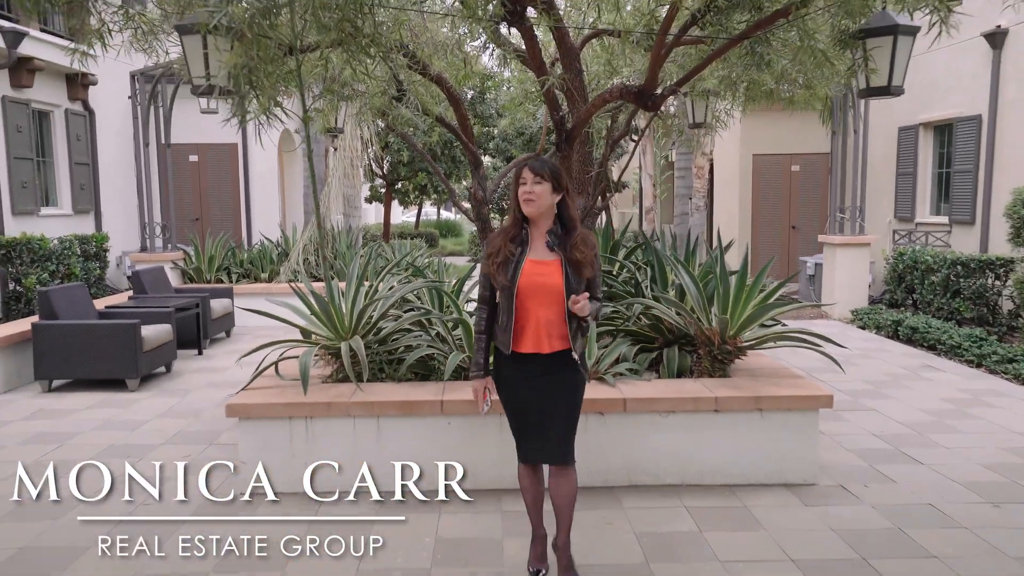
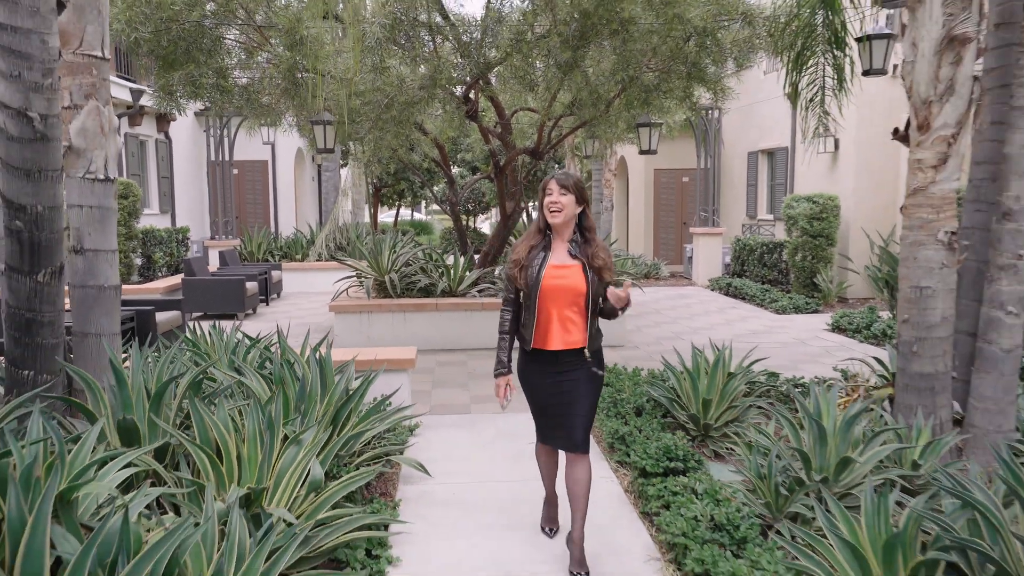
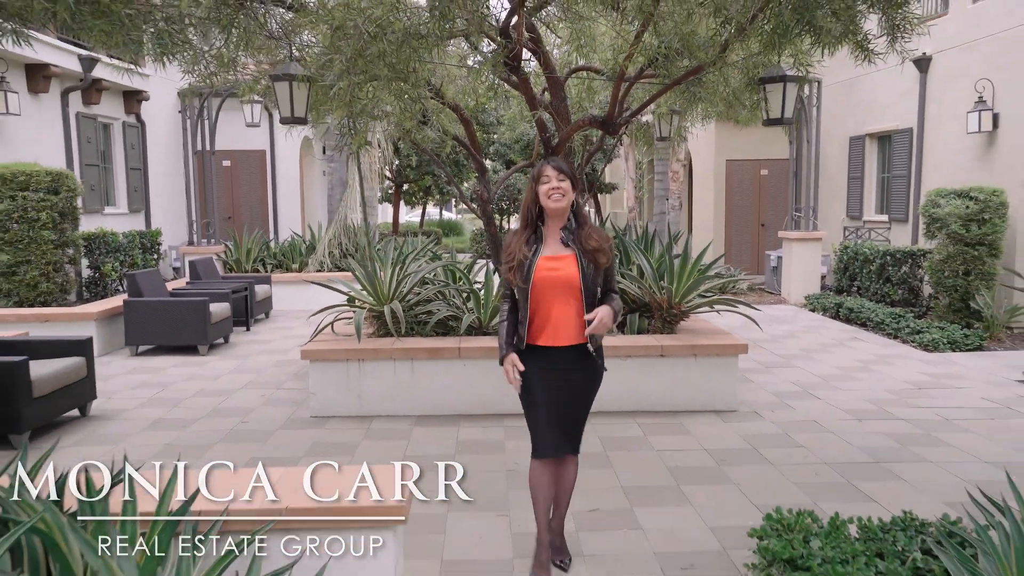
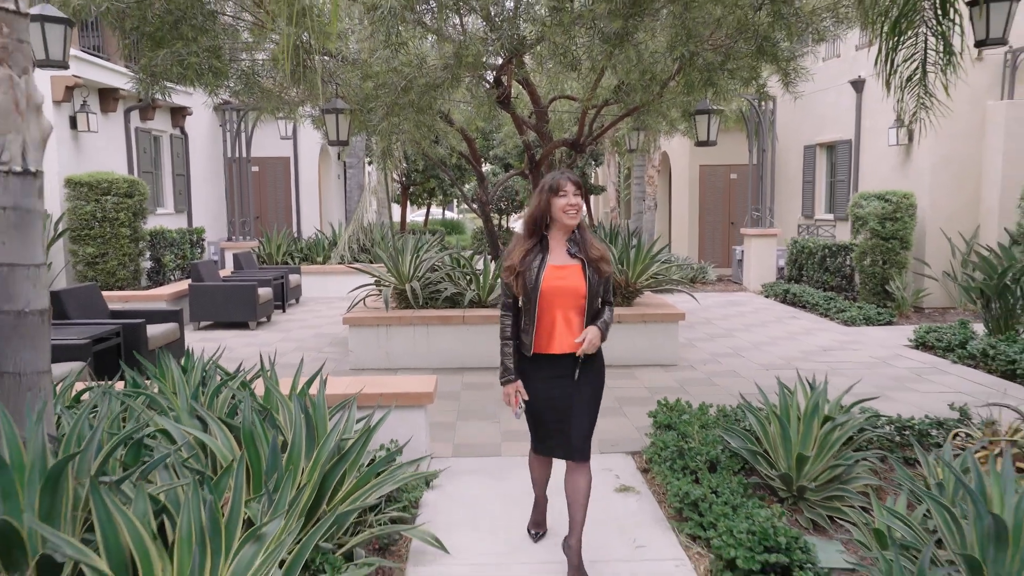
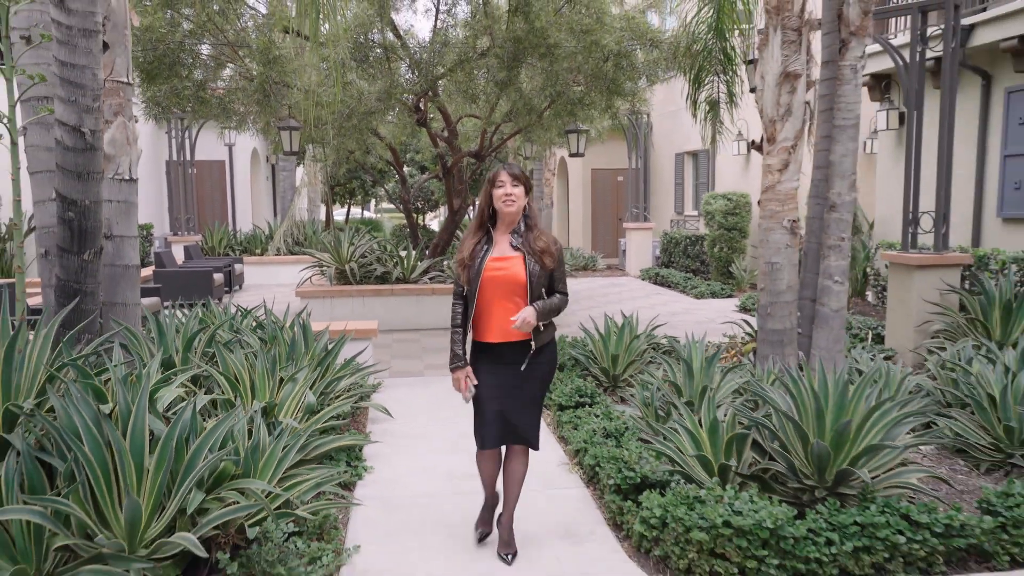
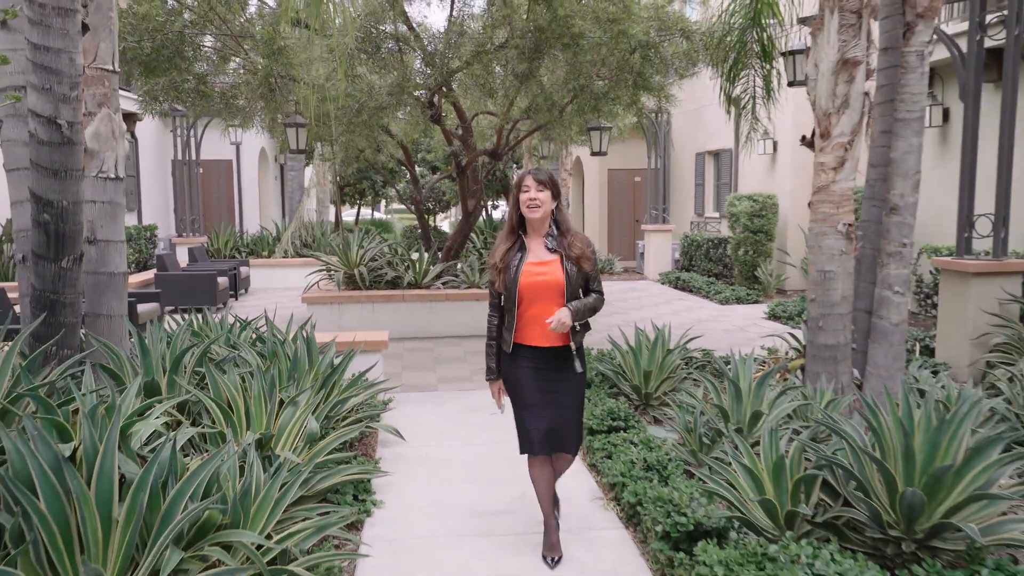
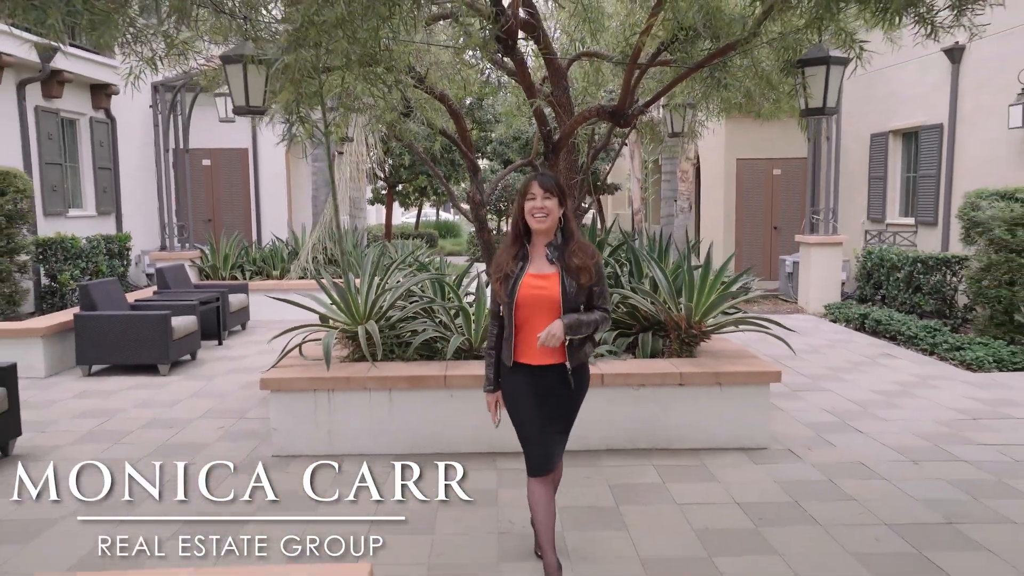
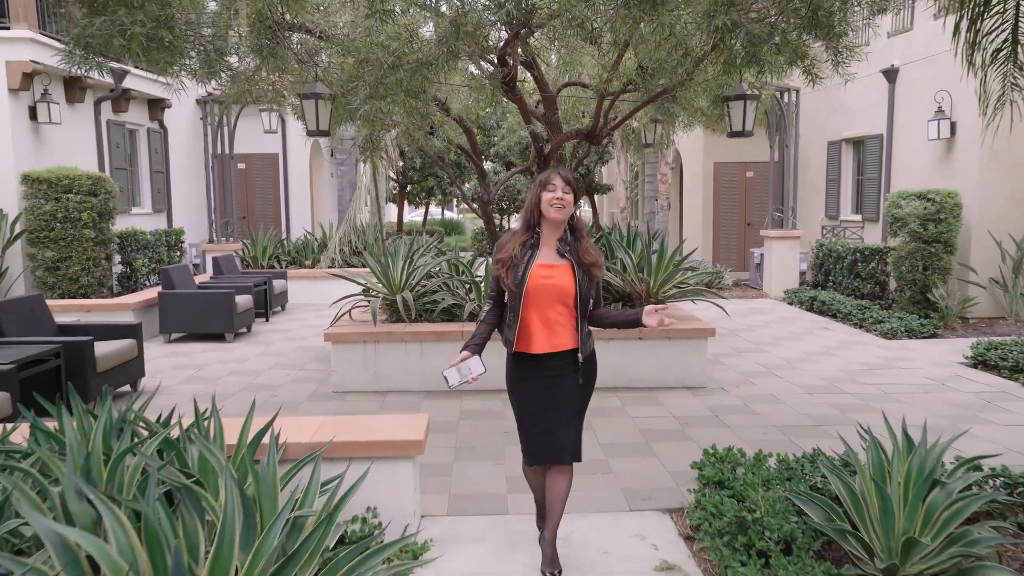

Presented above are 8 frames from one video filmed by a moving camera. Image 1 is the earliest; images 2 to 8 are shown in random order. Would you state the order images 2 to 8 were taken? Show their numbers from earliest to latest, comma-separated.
7, 3, 8, 4, 2, 6, 5
